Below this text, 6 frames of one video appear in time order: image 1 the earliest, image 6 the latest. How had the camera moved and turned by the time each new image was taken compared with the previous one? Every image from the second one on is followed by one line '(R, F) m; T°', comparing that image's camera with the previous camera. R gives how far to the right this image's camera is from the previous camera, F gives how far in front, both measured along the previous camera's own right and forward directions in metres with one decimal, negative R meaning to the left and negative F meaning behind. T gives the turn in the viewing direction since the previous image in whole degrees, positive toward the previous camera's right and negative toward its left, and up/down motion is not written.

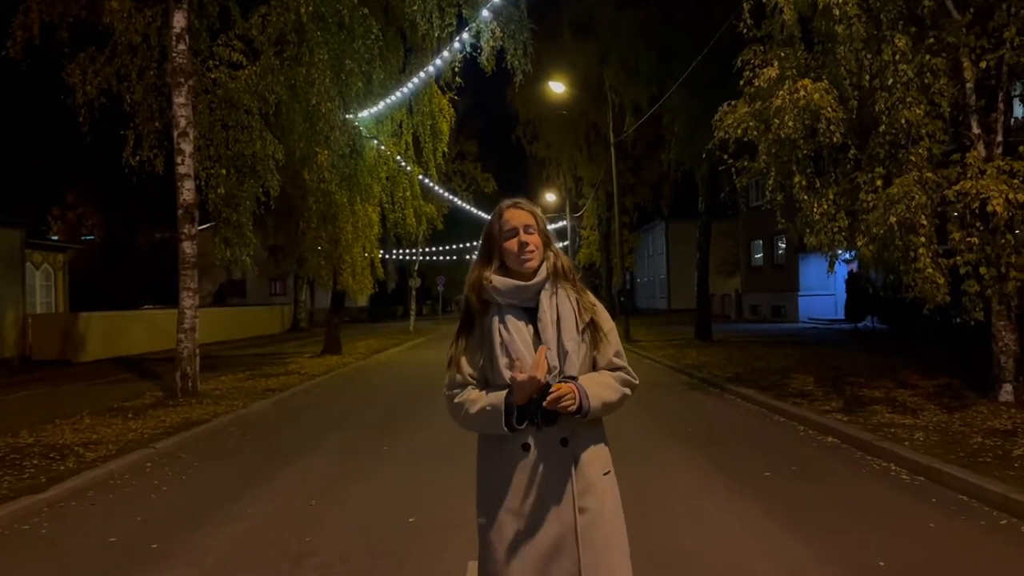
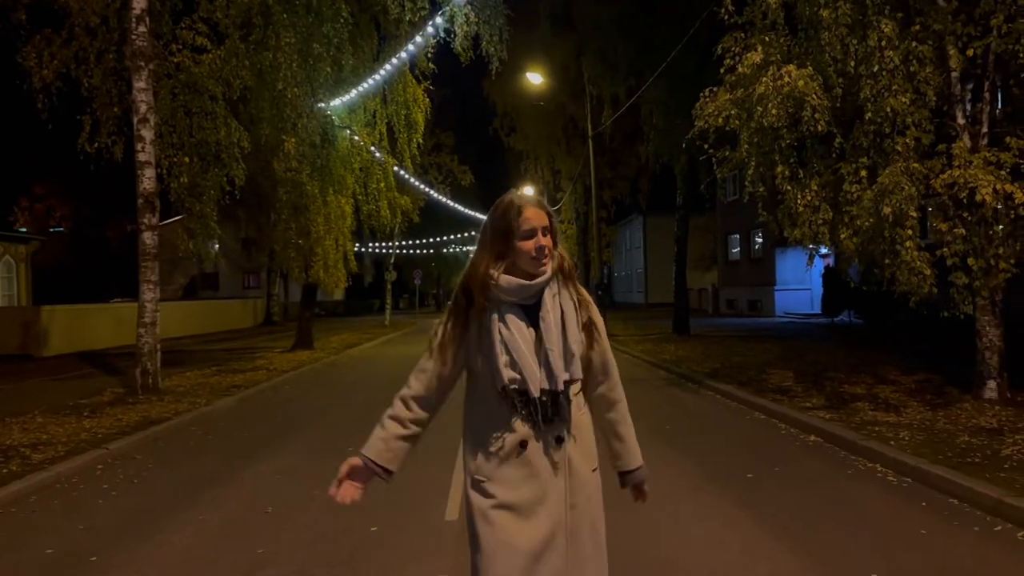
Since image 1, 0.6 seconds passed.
(+0.1, +0.5) m; +1°
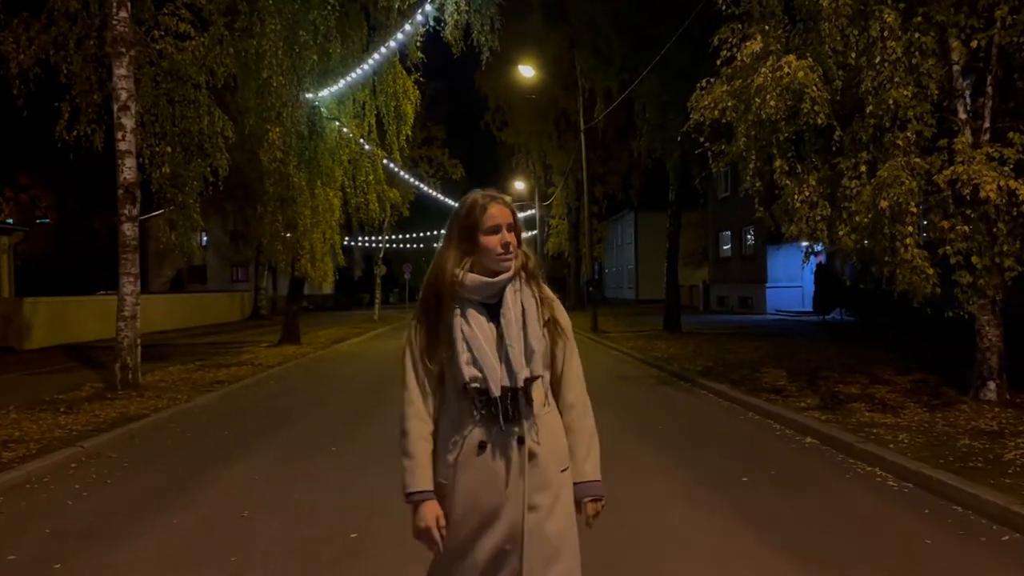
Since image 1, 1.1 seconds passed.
(0.0, +0.3) m; +1°
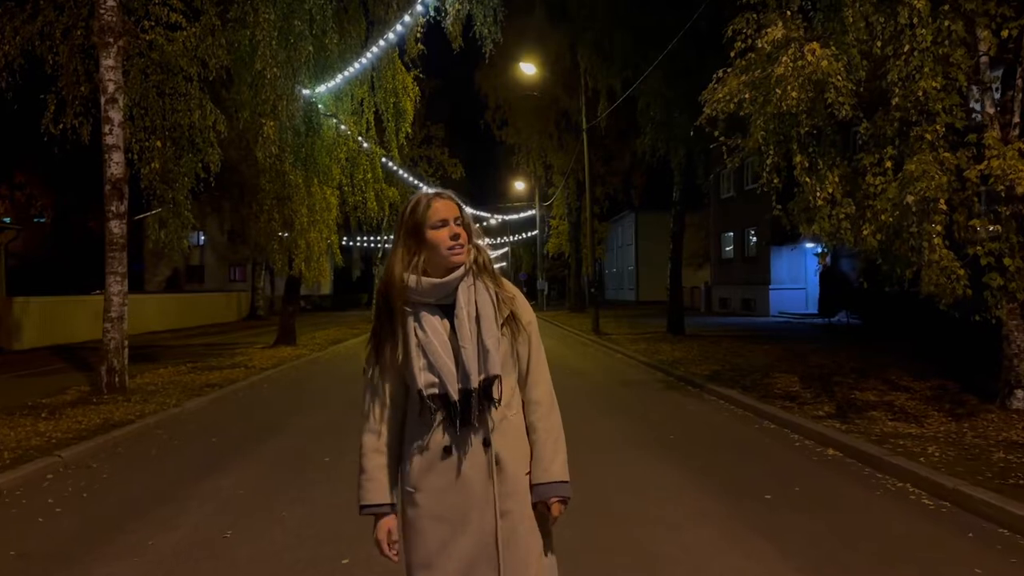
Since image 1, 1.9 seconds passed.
(-0.1, +0.6) m; 0°
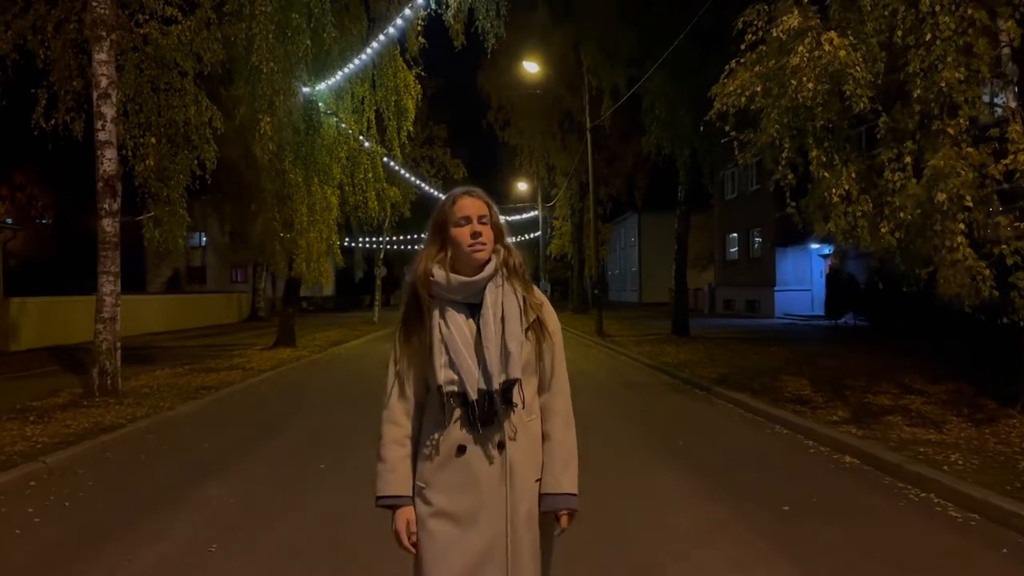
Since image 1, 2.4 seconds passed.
(0.0, +0.4) m; 0°
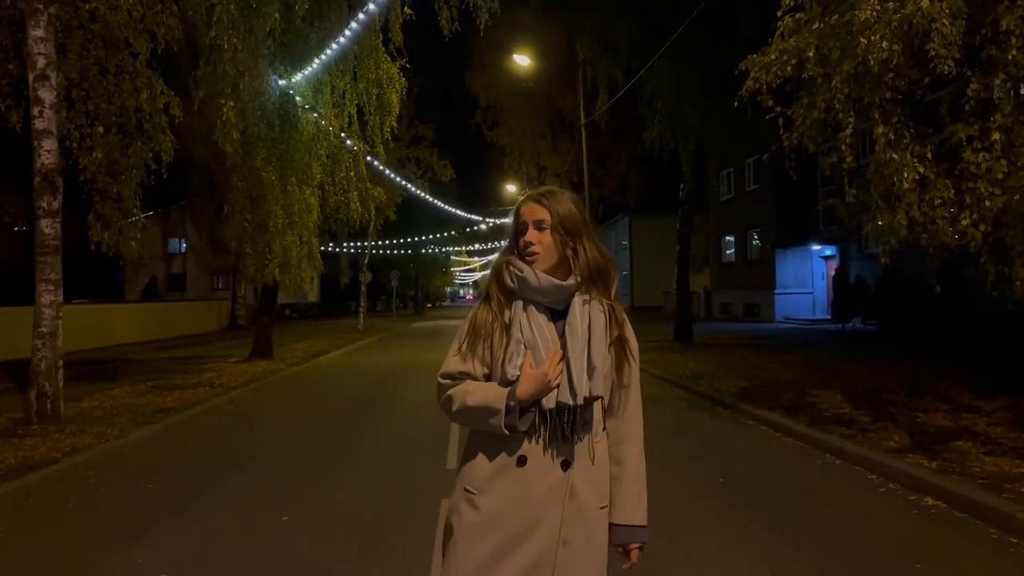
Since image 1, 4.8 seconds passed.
(-0.2, +1.8) m; +1°
